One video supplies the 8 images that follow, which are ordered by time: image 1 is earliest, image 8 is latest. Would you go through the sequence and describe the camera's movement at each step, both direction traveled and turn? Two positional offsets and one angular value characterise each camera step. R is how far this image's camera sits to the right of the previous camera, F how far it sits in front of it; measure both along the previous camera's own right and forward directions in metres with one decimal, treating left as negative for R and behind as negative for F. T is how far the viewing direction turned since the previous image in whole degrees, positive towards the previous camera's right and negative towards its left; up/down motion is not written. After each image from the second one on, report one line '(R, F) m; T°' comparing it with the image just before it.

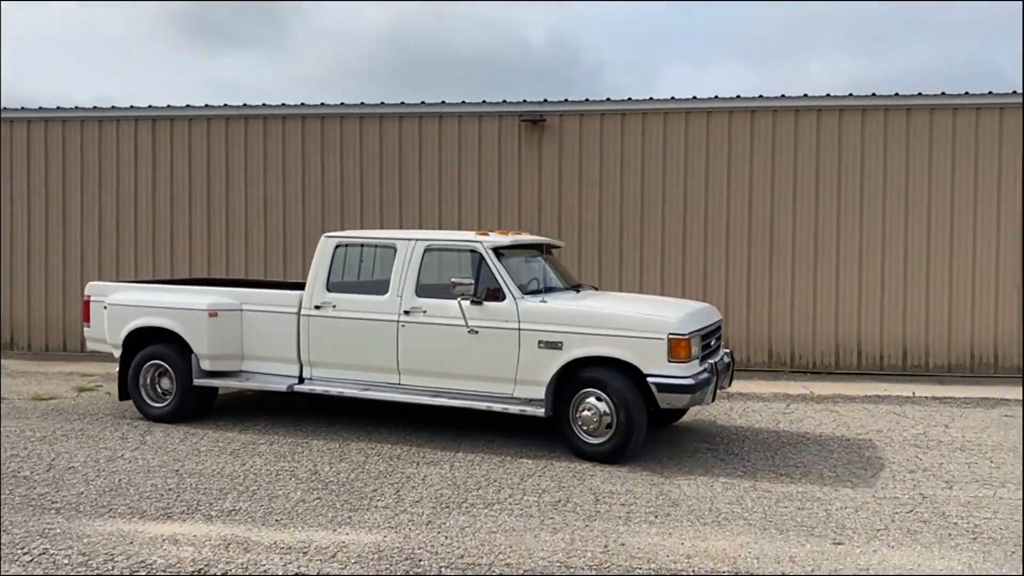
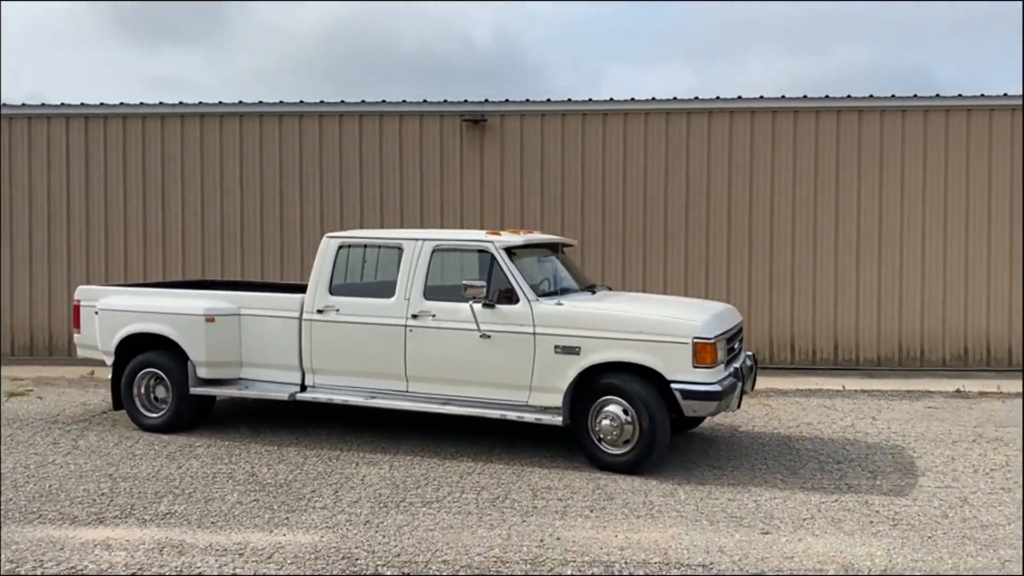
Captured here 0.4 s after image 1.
(-0.5, +0.2) m; +4°
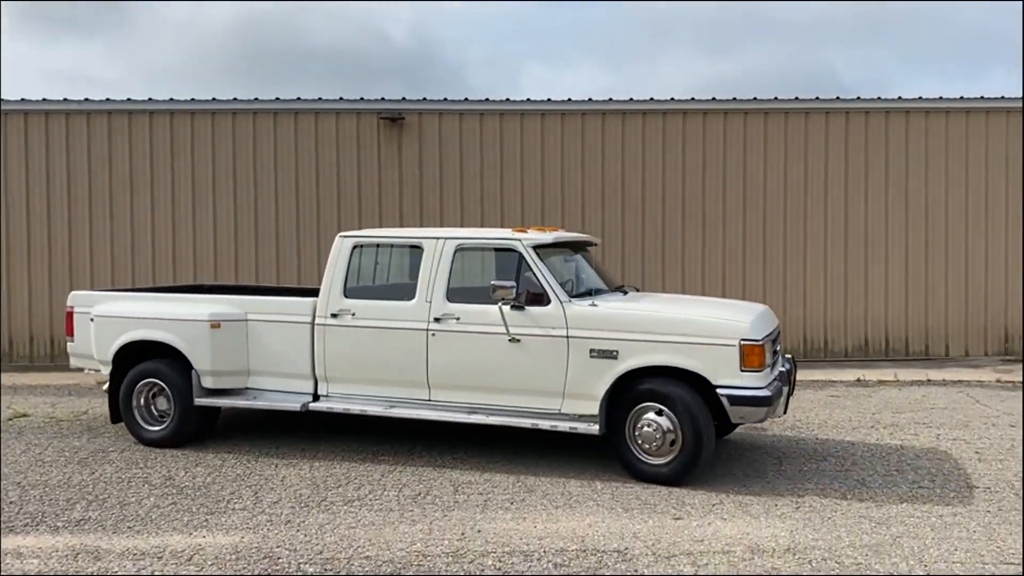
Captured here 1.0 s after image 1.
(-0.7, +0.4) m; +5°
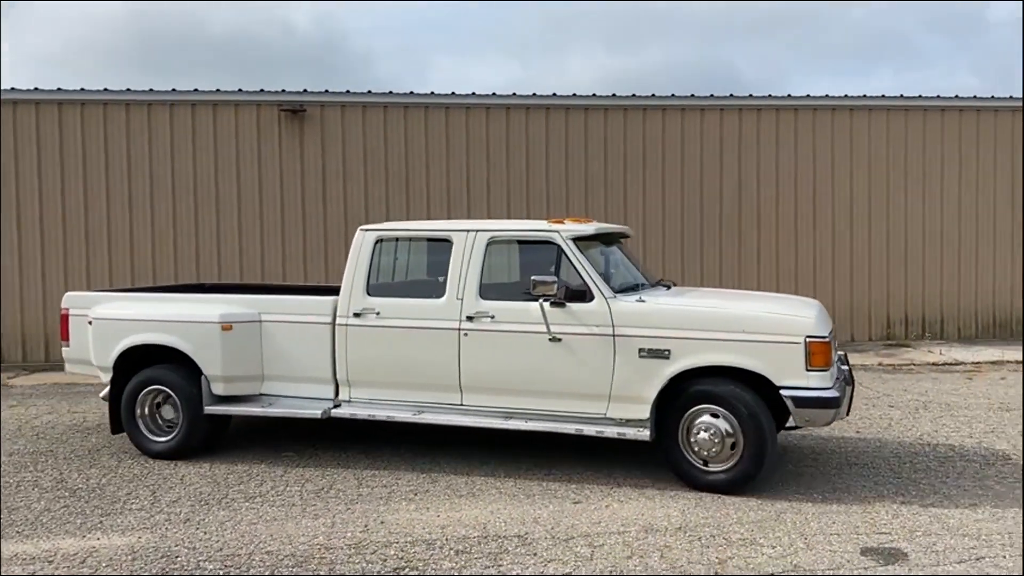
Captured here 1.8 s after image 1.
(+0.5, +0.8) m; -7°
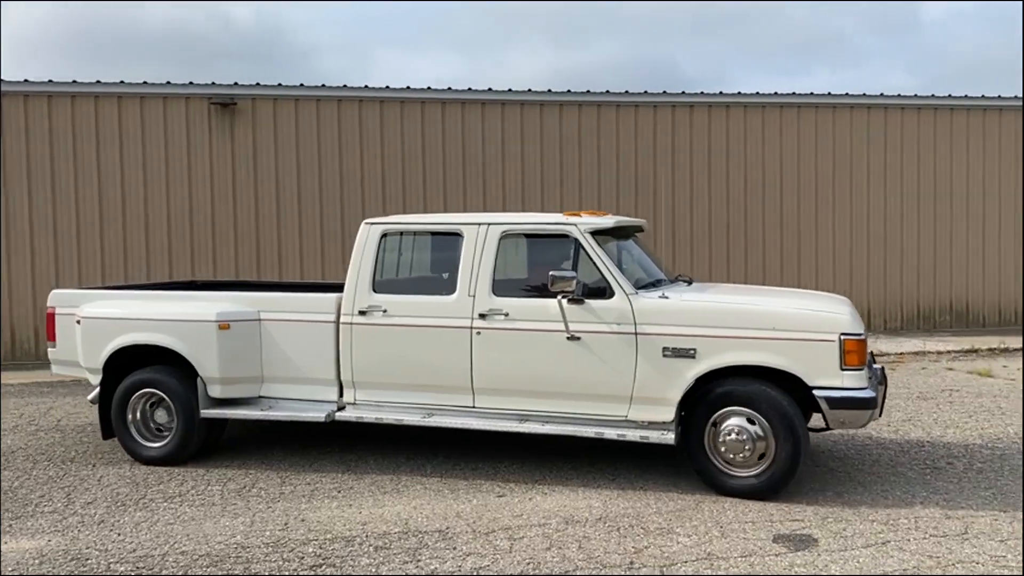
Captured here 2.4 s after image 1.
(-0.2, +0.3) m; +2°
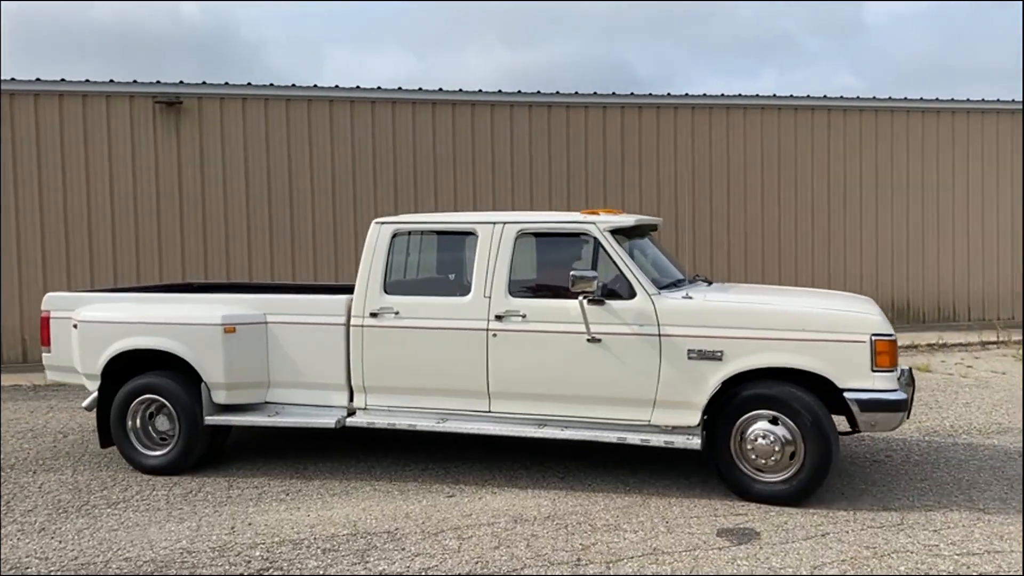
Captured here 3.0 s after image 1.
(-0.3, +0.2) m; +2°
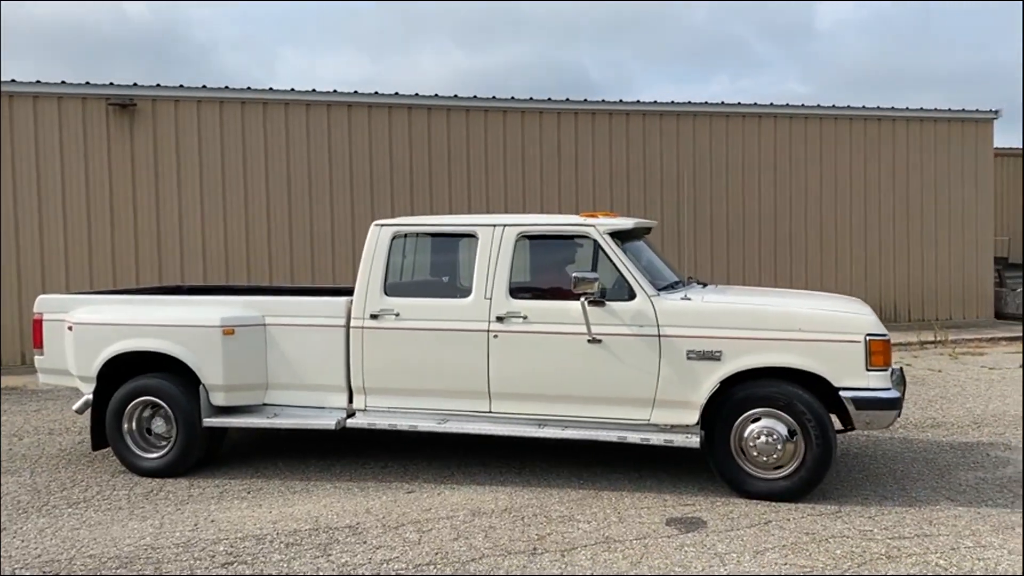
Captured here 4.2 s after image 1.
(-0.2, 0.0) m; +2°
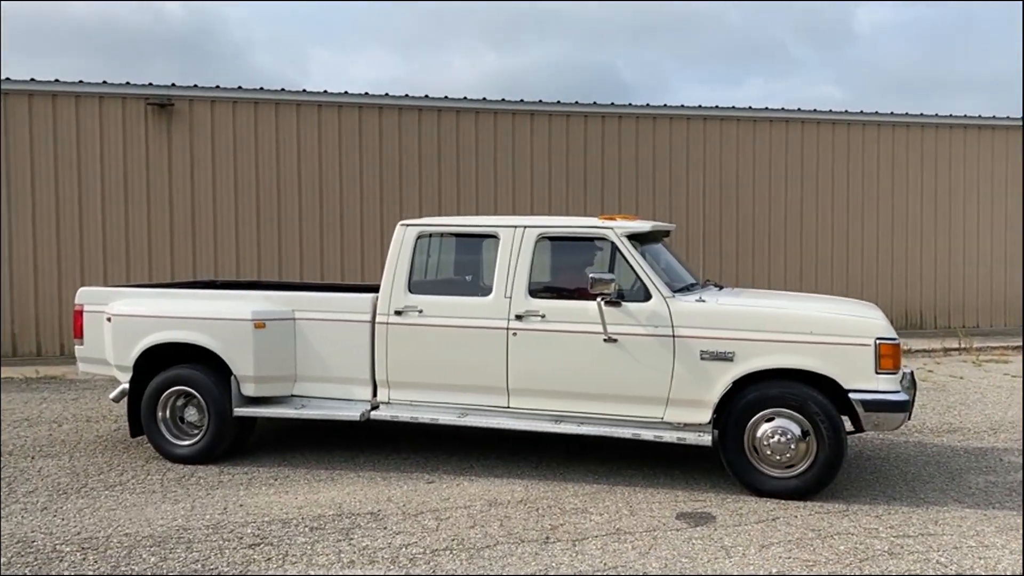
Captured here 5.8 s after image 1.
(+0.1, -0.2) m; -2°
